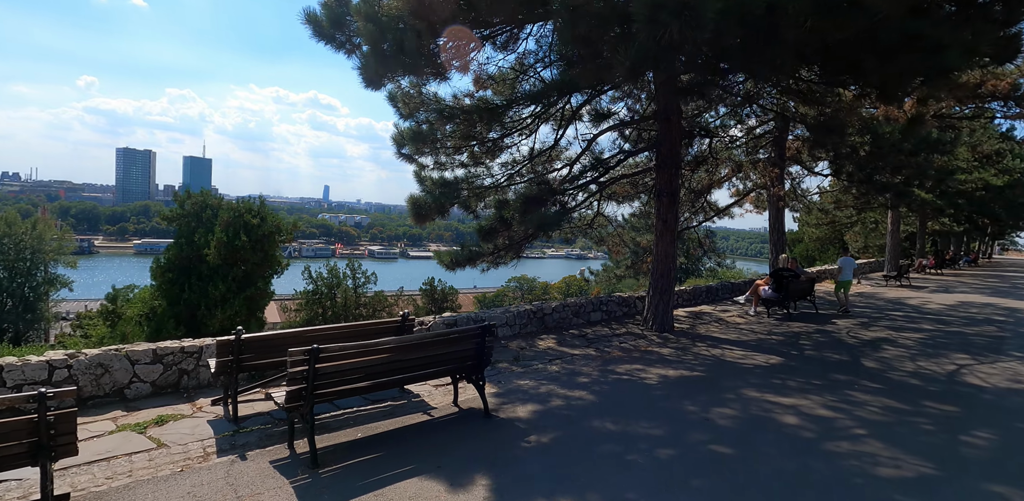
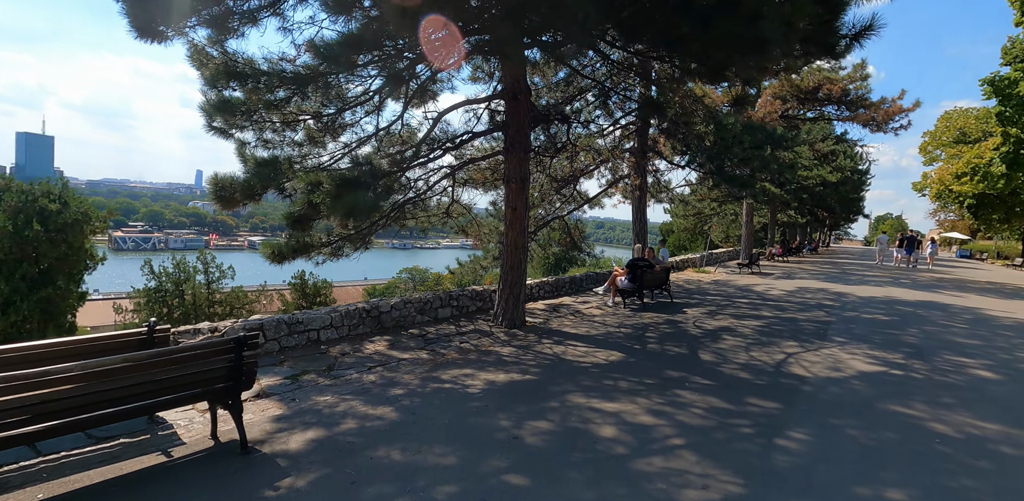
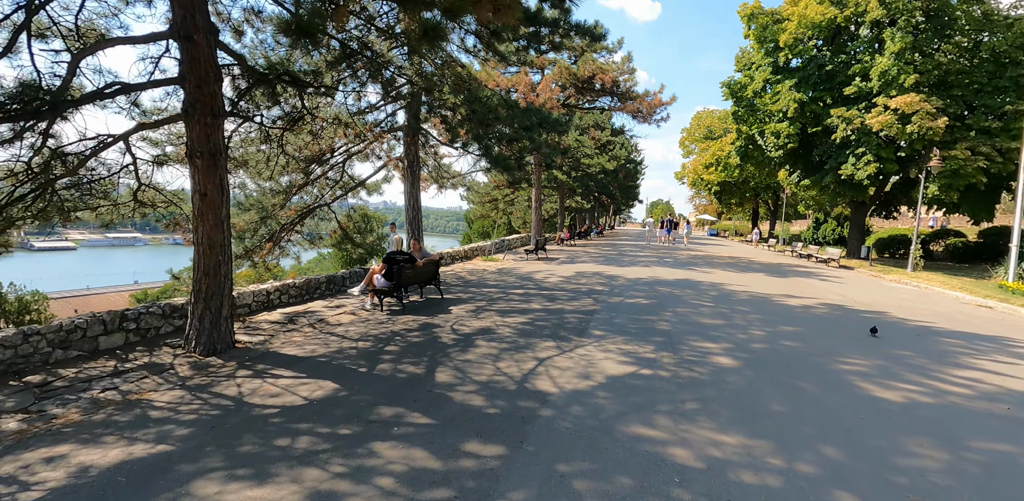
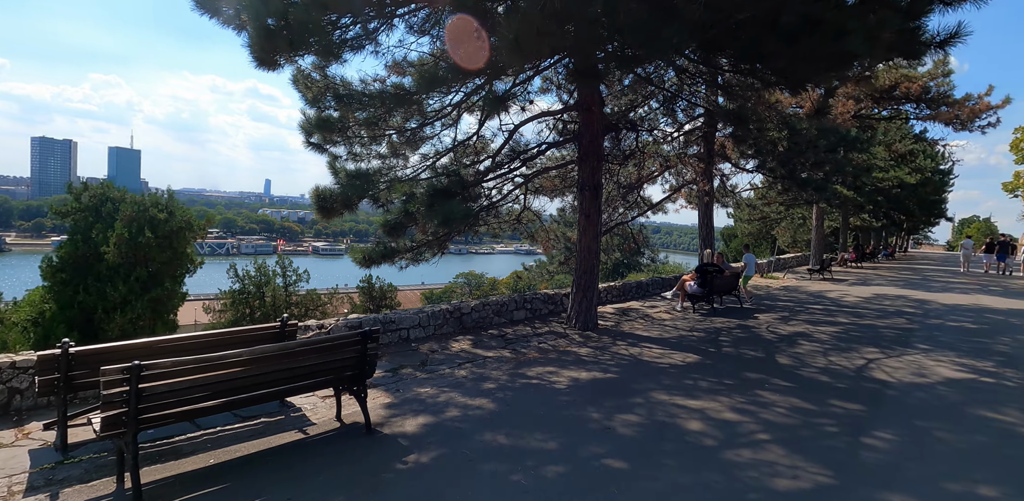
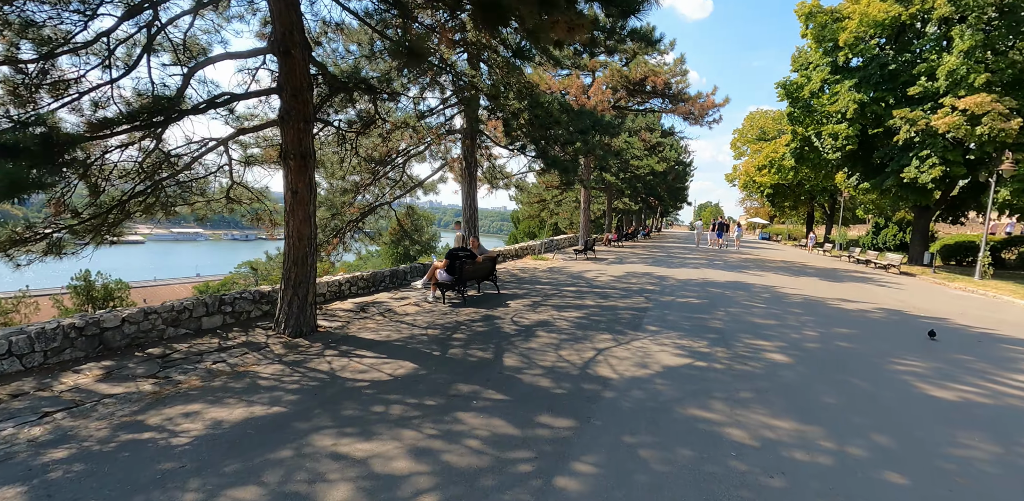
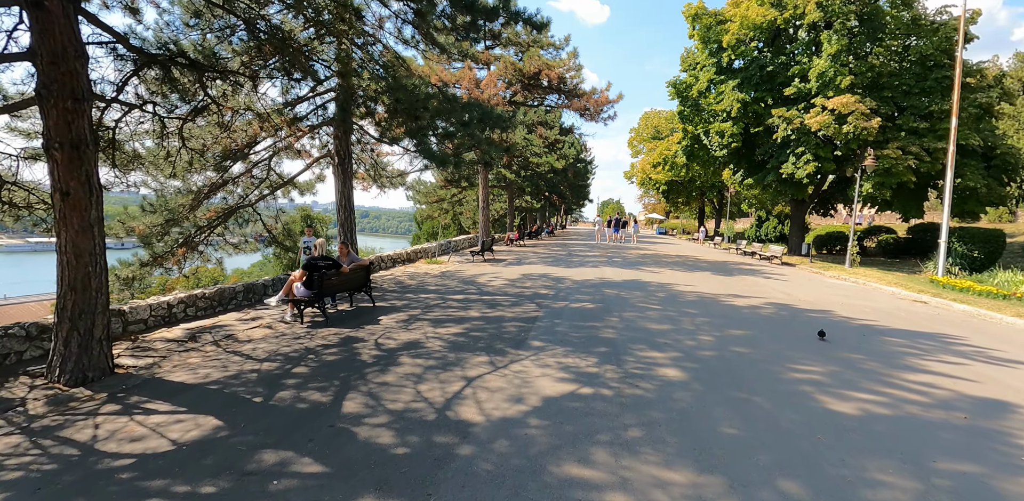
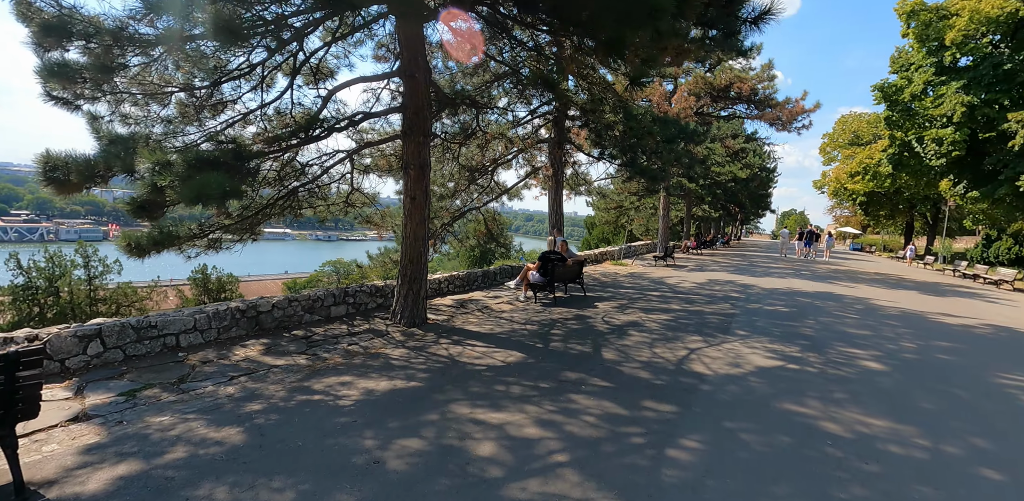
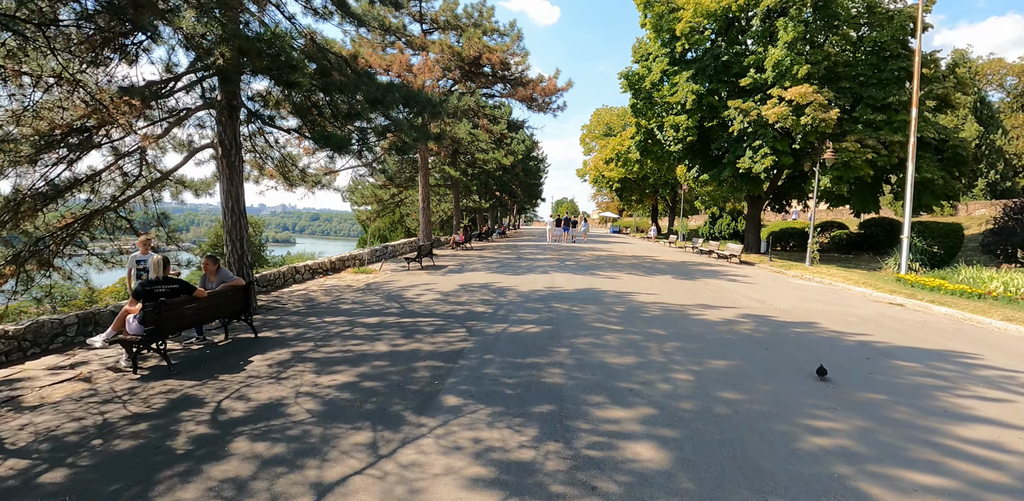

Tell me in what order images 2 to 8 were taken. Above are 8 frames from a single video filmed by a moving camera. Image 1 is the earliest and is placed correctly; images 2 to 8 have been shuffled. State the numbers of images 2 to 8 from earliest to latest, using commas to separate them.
4, 2, 7, 5, 3, 6, 8
